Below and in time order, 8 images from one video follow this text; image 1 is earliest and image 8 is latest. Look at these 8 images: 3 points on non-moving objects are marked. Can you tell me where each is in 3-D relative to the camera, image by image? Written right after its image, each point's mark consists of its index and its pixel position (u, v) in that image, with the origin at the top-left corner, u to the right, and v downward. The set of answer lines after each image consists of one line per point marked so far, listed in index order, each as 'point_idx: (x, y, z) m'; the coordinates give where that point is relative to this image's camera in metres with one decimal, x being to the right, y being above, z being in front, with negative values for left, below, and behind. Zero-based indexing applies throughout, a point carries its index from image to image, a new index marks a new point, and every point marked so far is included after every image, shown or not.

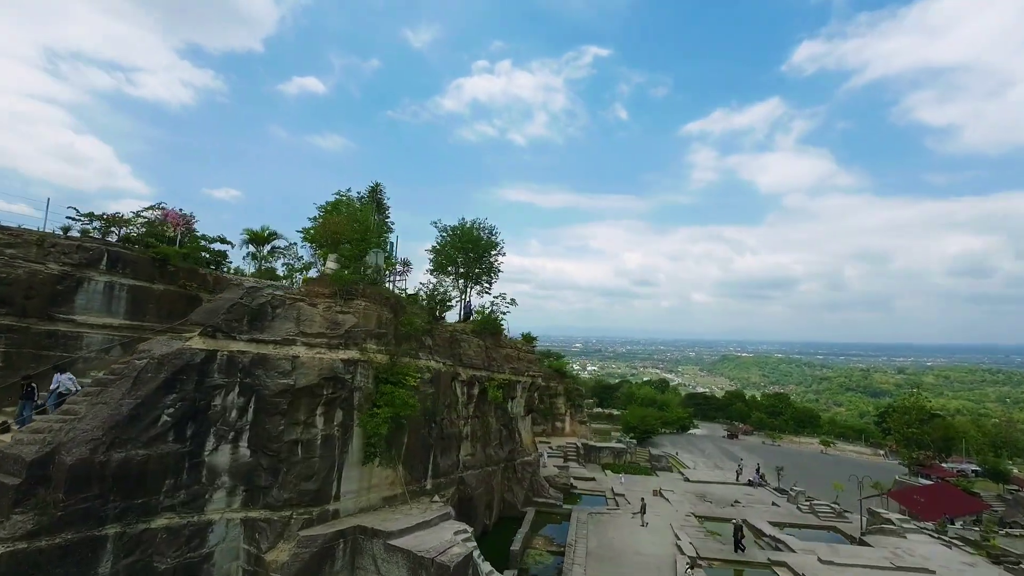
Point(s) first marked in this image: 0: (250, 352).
0: (-7.6, -1.8, +14.2) m
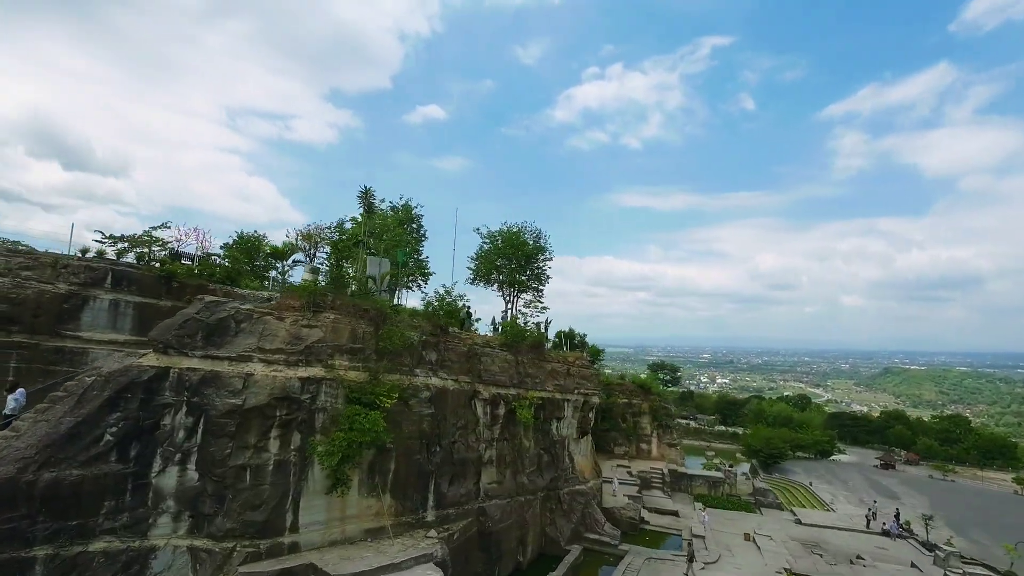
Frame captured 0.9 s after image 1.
0: (-8.6, -2.2, +13.6) m
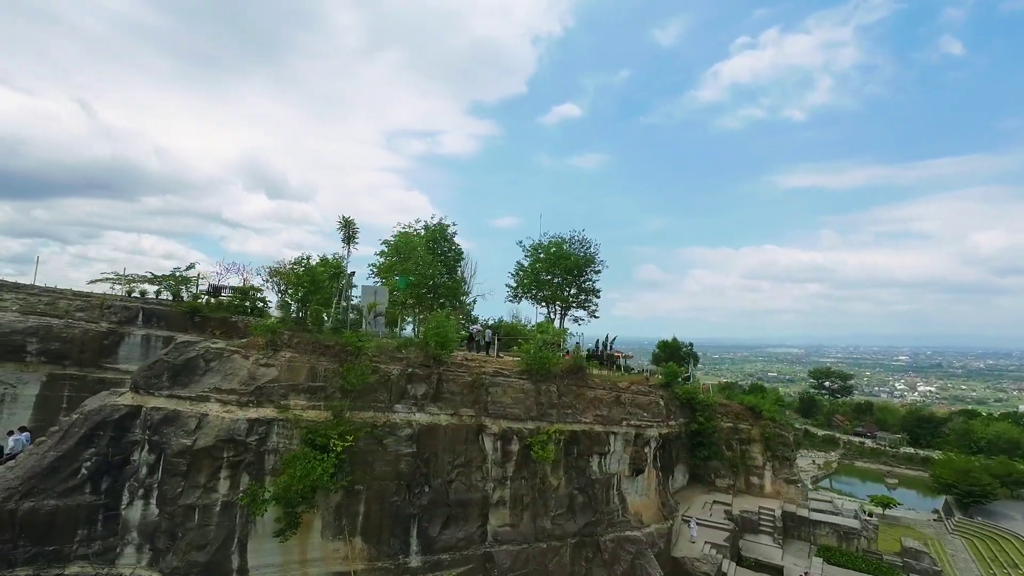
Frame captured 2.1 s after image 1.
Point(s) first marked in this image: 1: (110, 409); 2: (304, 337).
0: (-10.1, -3.5, +14.3) m
1: (-11.6, -3.5, +14.2) m
2: (-6.8, -1.7, +15.7) m
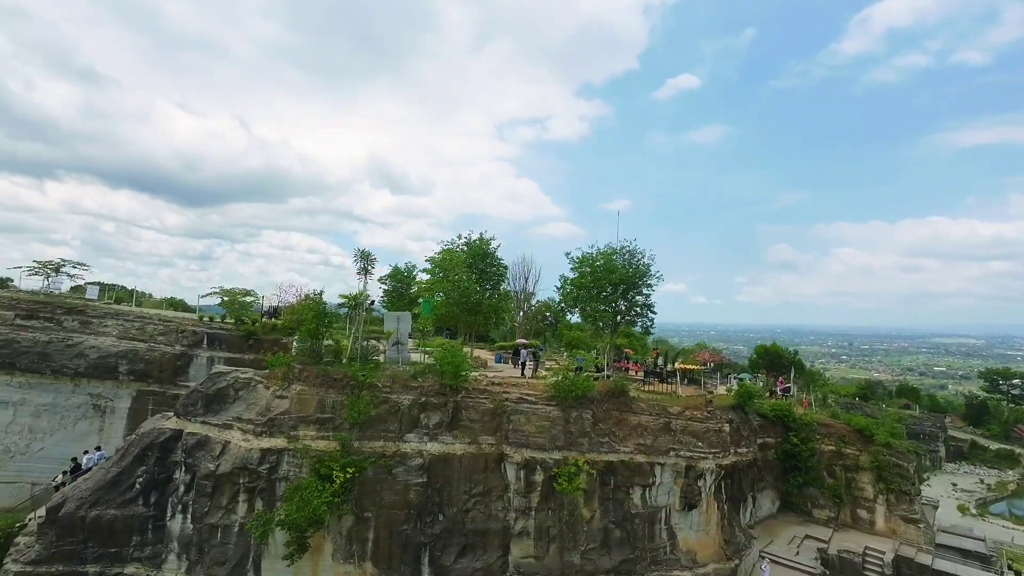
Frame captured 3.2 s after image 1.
0: (-10.2, -4.7, +16.0) m
1: (-11.7, -4.8, +16.3) m
2: (-6.7, -2.8, +16.6) m
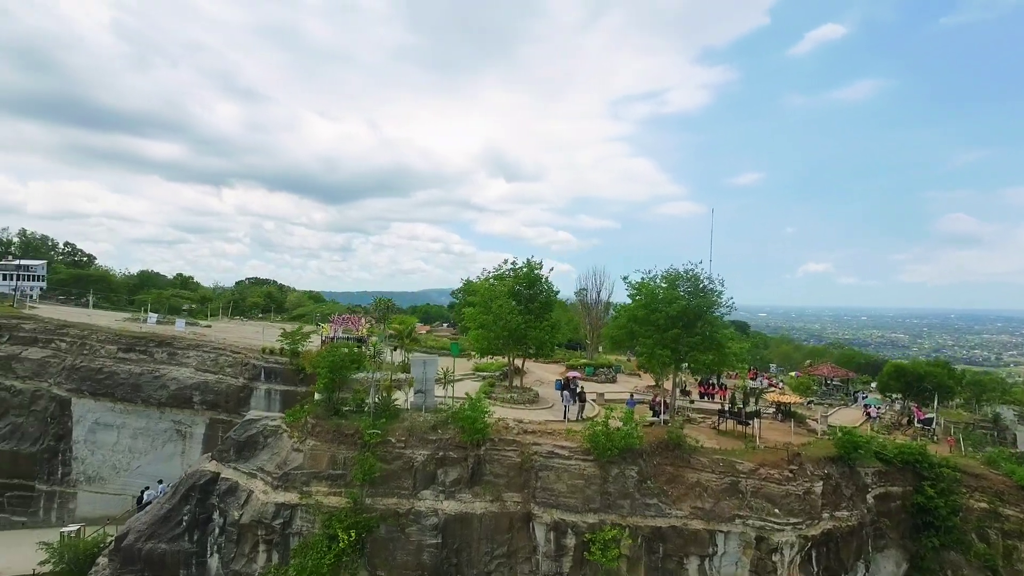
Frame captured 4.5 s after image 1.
0: (-9.7, -6.6, +16.9) m
1: (-11.0, -6.6, +17.4) m
2: (-6.2, -4.6, +16.5) m
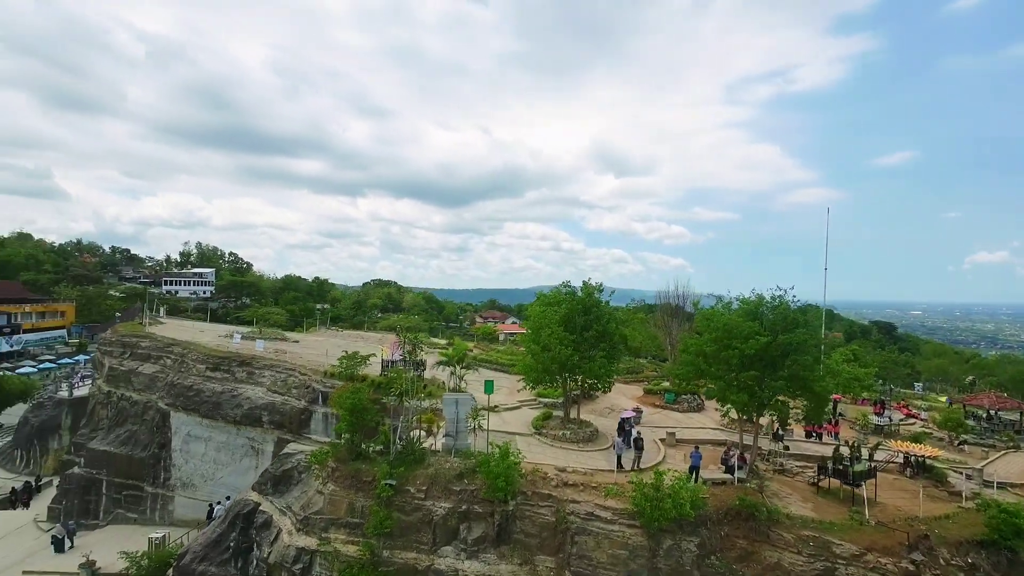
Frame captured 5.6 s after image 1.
0: (-8.6, -7.8, +17.1) m
1: (-9.8, -7.8, +18.0) m
2: (-5.3, -5.8, +16.0) m
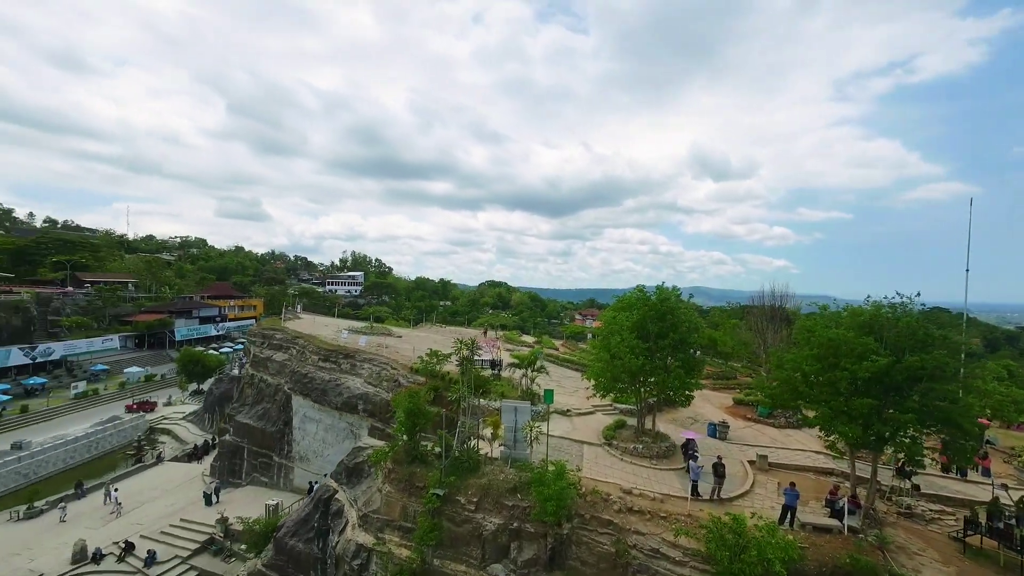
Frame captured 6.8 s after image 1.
0: (-6.6, -7.7, +17.1) m
1: (-7.6, -7.6, +18.2) m
2: (-3.5, -5.7, +15.4) m
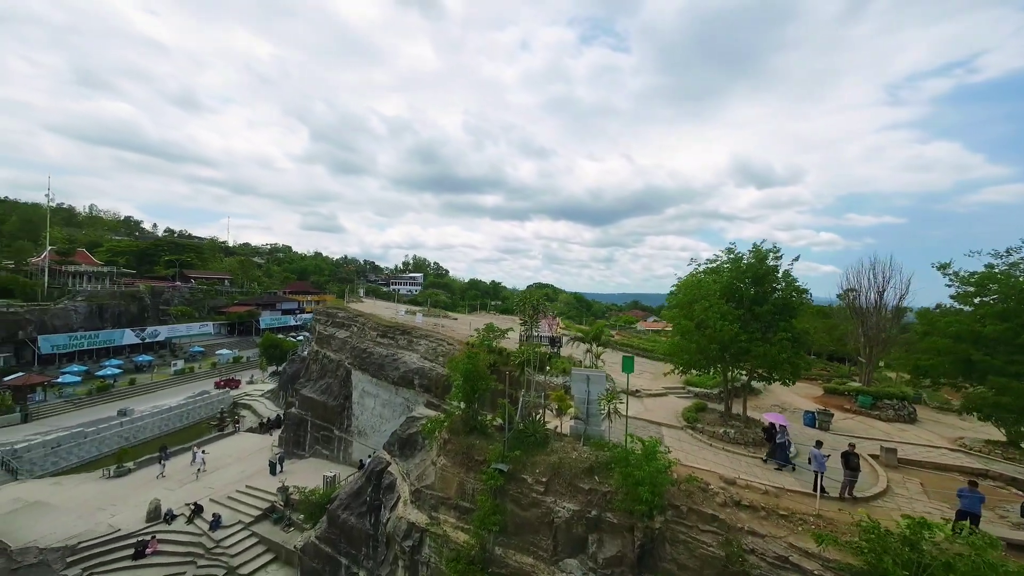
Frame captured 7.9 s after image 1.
0: (-4.4, -5.9, +15.1) m
1: (-5.4, -5.9, +16.3) m
2: (-1.5, -4.1, +13.1) m
